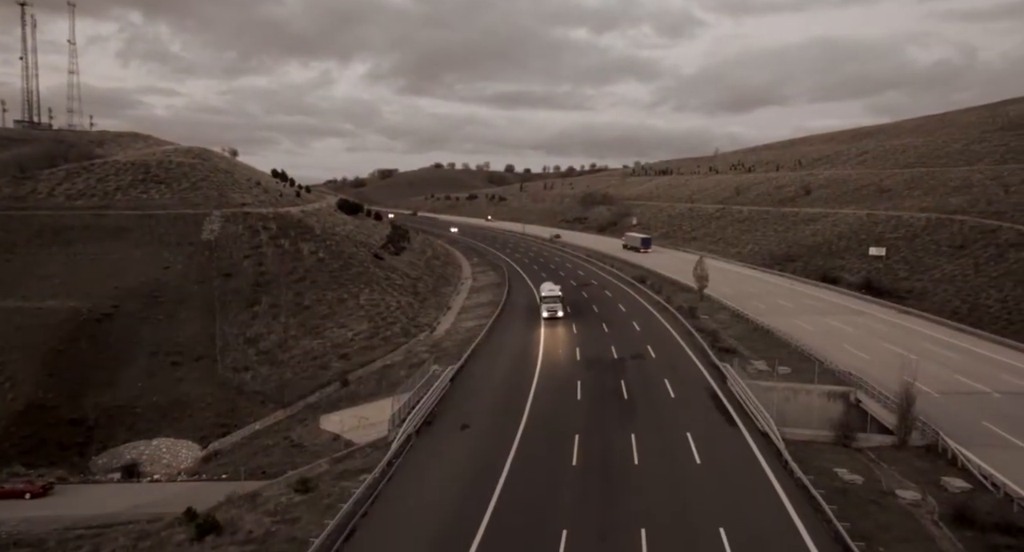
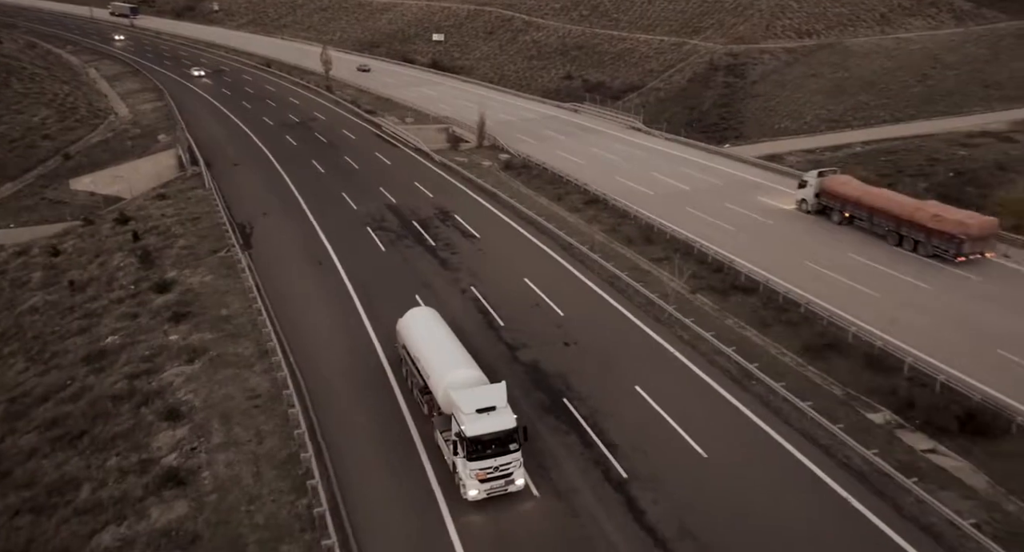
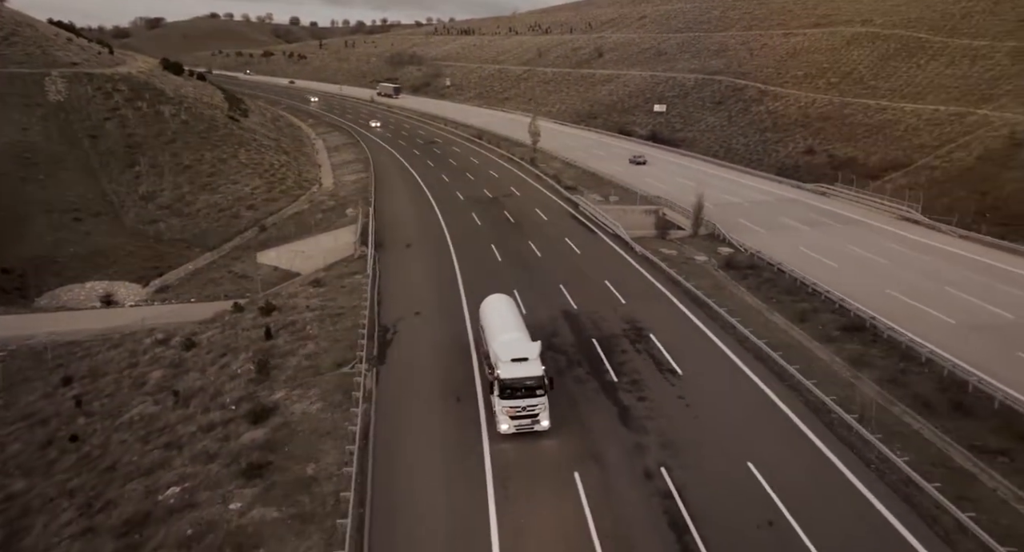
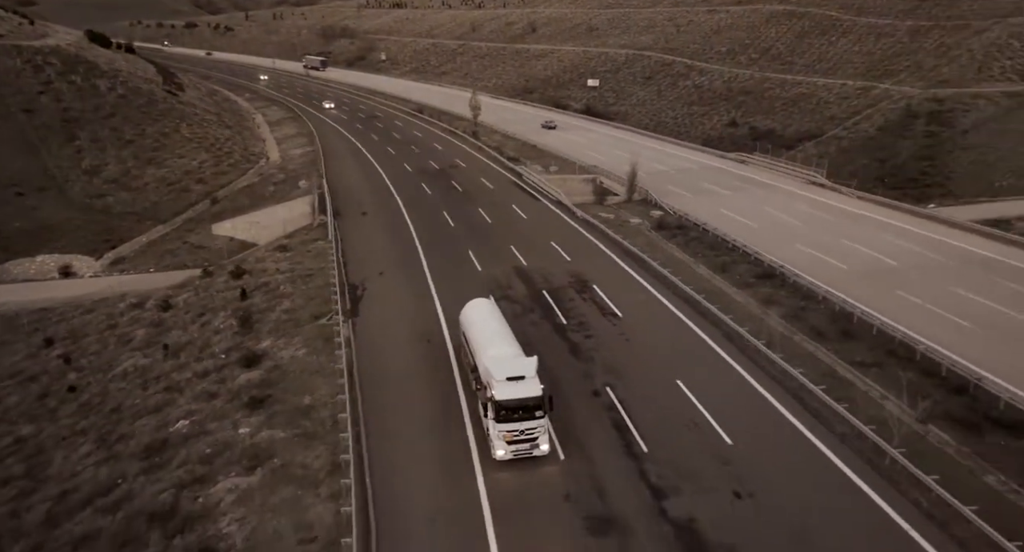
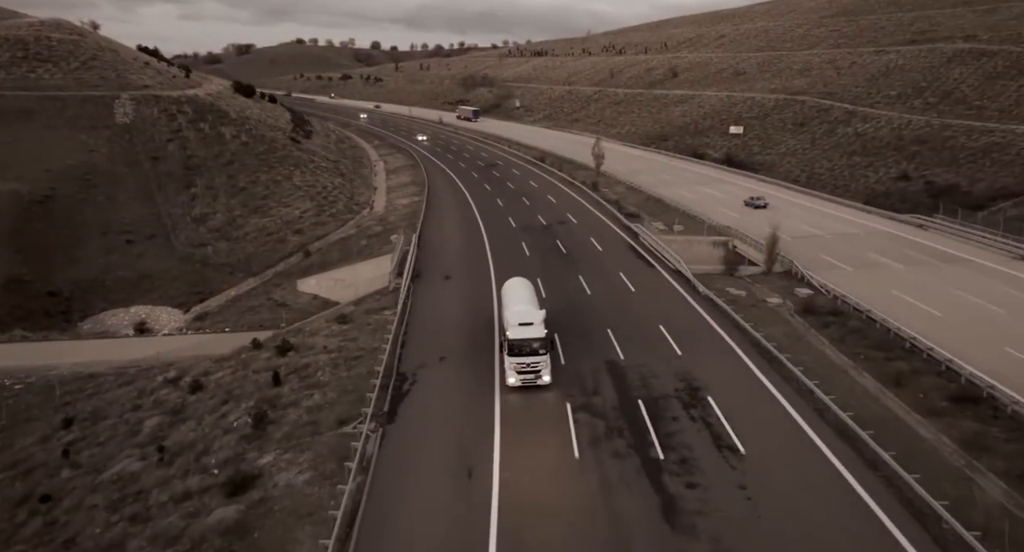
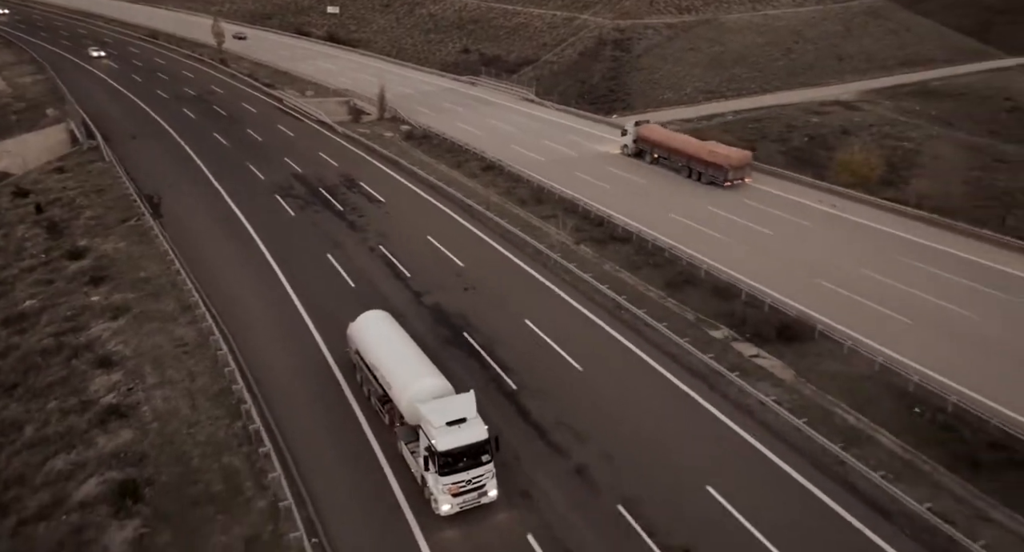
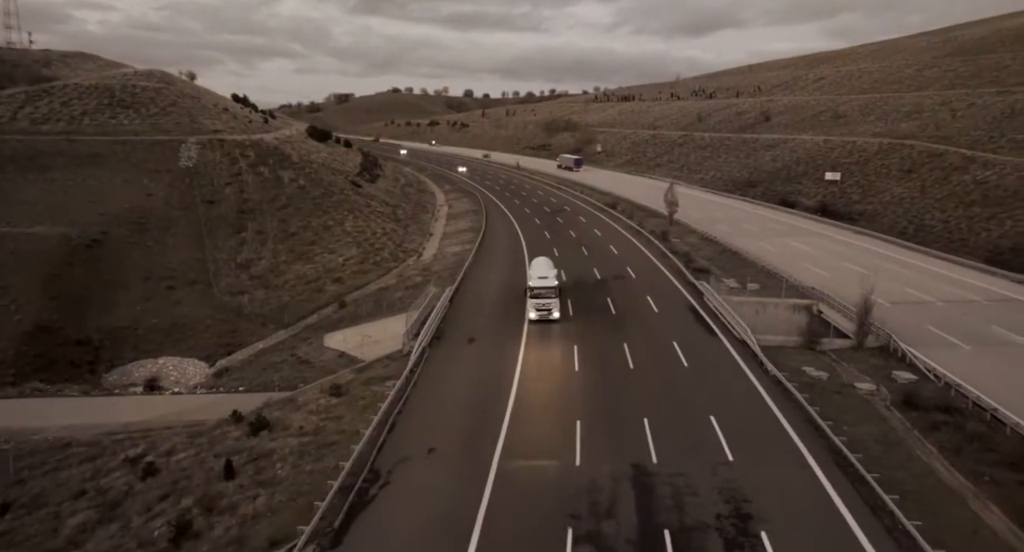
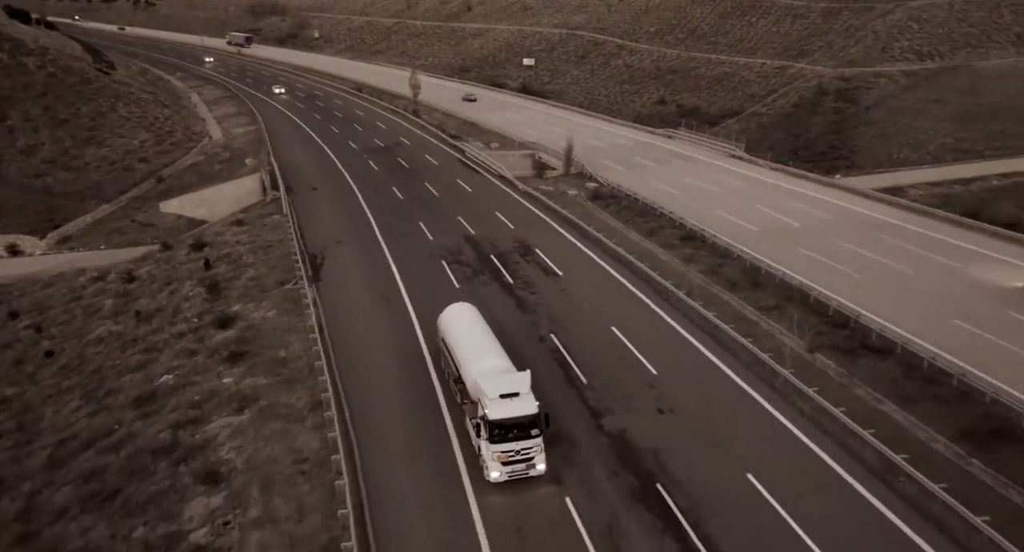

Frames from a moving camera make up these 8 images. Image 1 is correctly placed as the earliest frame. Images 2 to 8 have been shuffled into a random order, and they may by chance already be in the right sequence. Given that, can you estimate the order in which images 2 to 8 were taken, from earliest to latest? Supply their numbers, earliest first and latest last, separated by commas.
7, 5, 3, 4, 8, 2, 6
